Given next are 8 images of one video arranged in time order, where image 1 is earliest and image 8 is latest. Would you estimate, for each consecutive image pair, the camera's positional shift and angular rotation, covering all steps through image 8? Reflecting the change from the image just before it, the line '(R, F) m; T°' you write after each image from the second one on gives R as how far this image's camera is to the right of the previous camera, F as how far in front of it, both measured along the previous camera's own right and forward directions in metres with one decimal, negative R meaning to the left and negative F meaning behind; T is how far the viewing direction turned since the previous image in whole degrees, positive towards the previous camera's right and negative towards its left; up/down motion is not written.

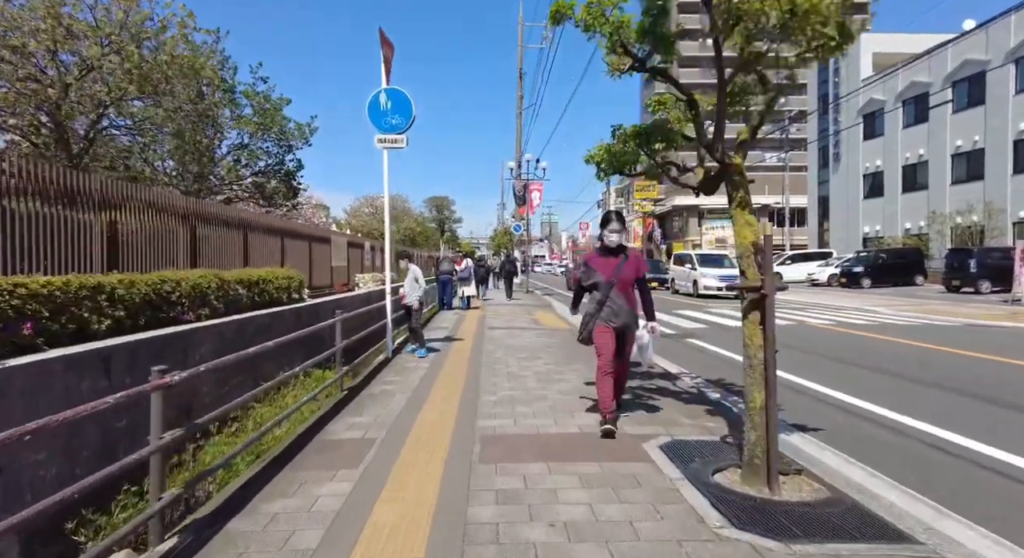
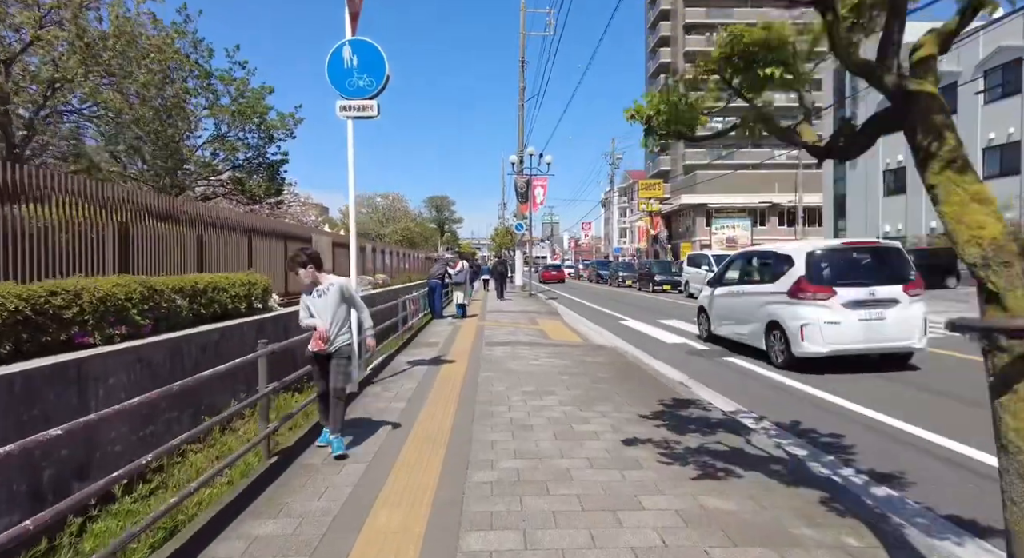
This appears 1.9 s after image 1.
(0.0, +1.8) m; 0°
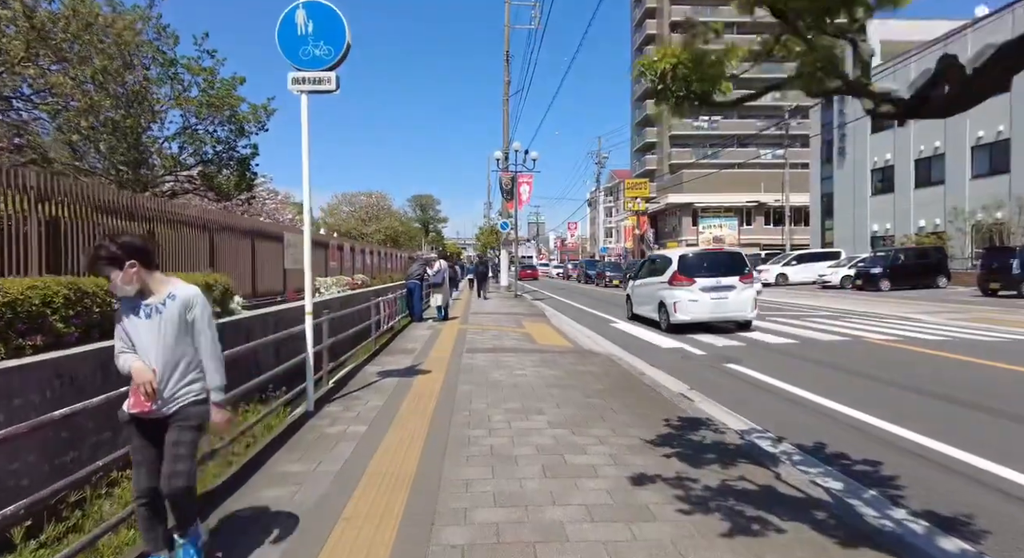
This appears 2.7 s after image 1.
(0.0, +0.8) m; +1°
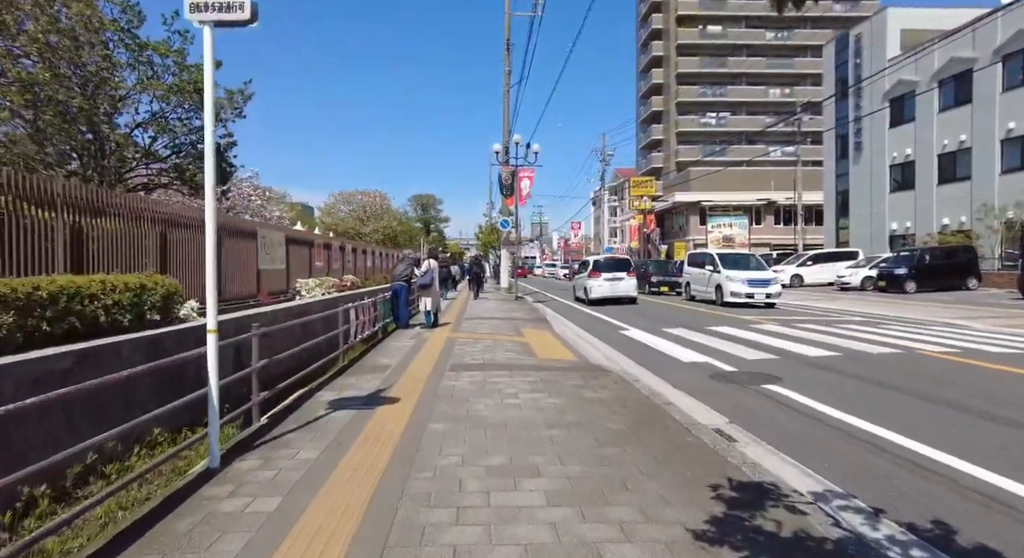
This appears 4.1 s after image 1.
(+0.1, +1.5) m; 0°
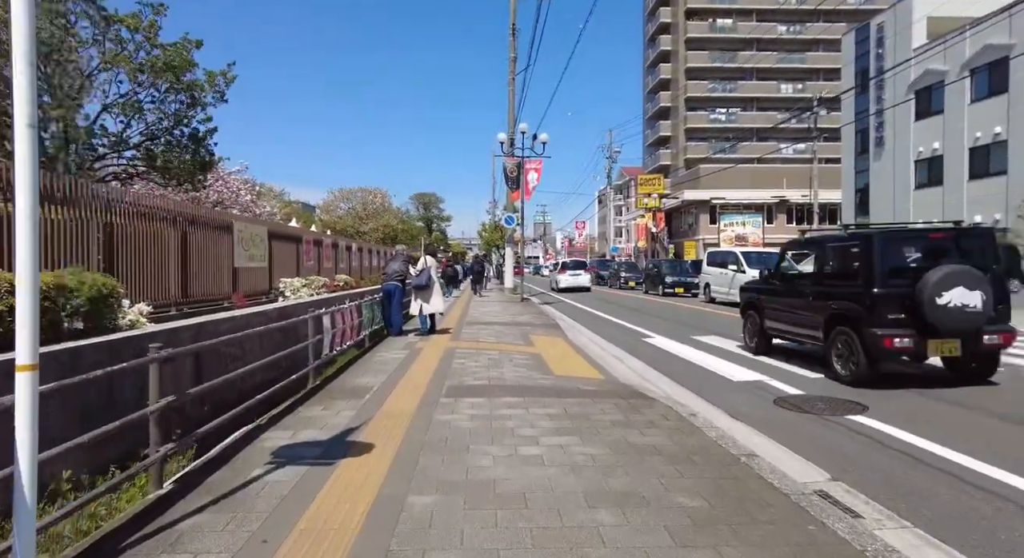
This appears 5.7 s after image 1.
(-0.1, +1.6) m; 0°
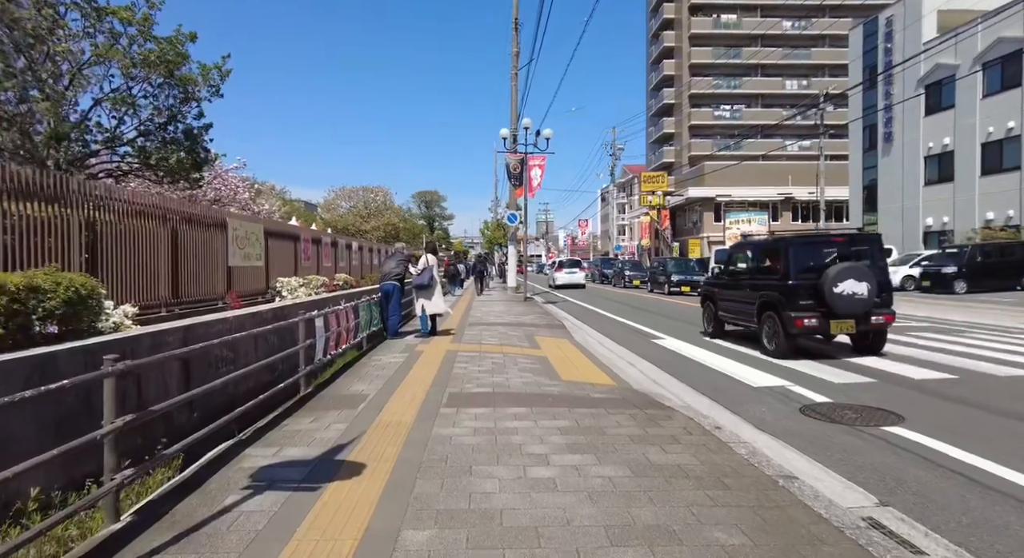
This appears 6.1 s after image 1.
(0.0, +0.4) m; 0°
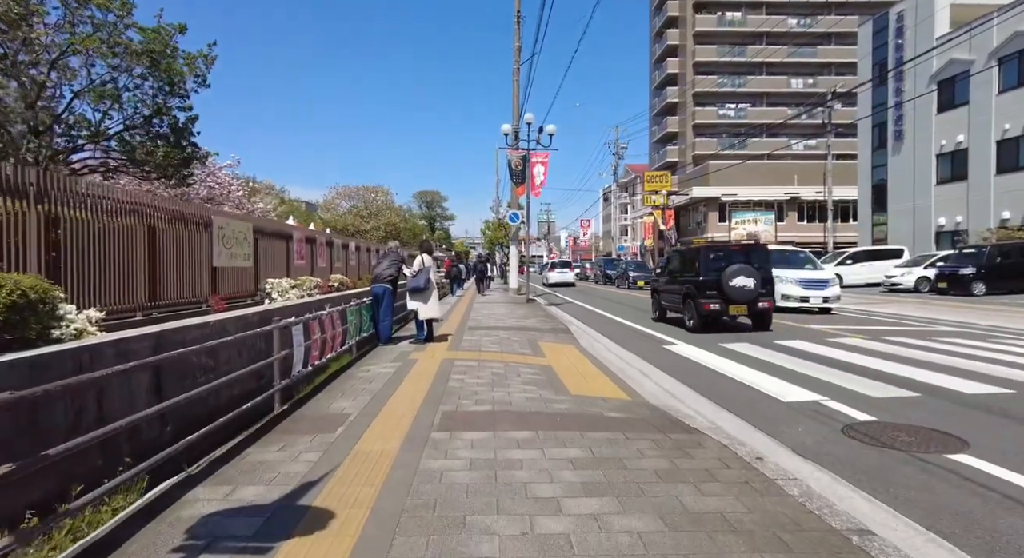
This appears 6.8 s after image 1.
(0.0, +0.7) m; 0°
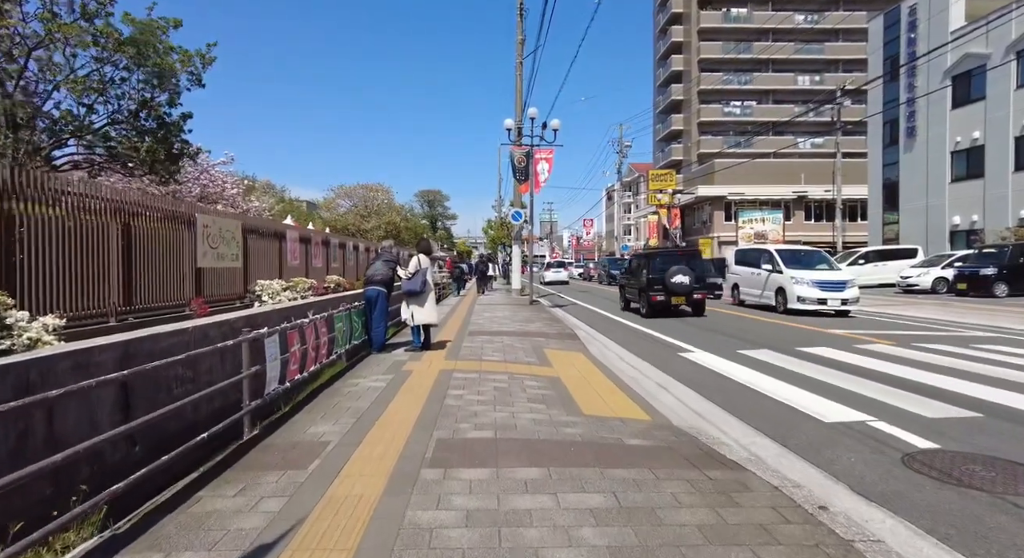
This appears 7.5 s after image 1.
(0.0, +0.7) m; 0°
